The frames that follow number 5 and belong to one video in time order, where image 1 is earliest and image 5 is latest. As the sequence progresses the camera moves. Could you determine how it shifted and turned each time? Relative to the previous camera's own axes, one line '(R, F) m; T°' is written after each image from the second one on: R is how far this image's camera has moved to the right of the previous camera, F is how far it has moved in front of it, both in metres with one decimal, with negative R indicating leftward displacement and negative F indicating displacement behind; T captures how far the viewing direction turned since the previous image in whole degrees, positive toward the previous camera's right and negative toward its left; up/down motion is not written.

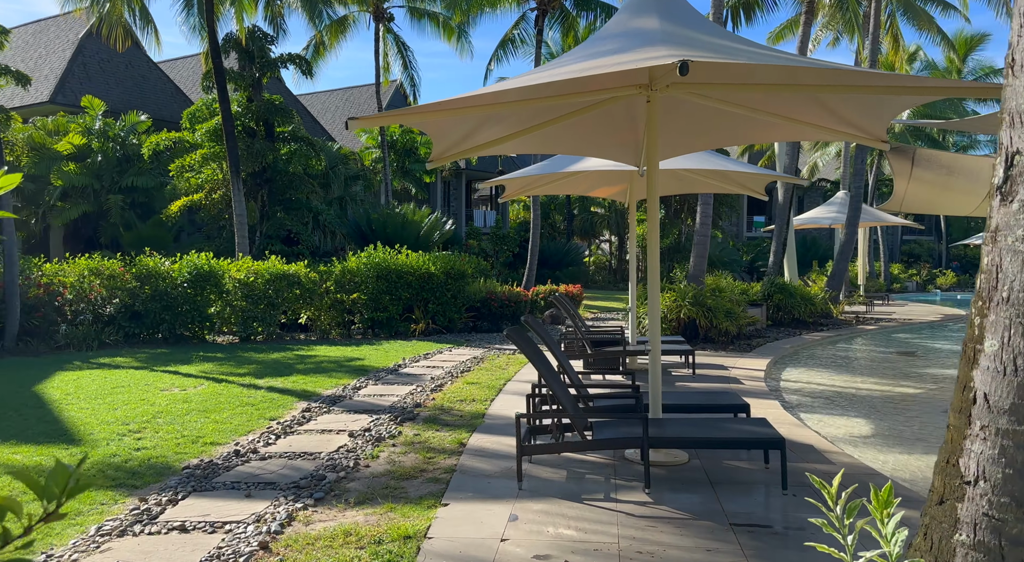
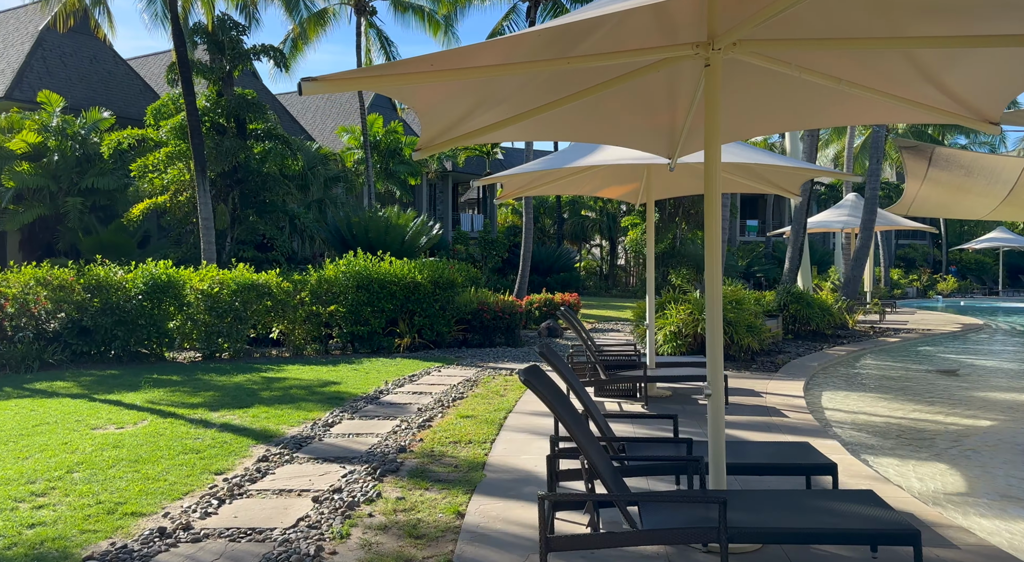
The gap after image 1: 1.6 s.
(-0.1, +1.4) m; +1°
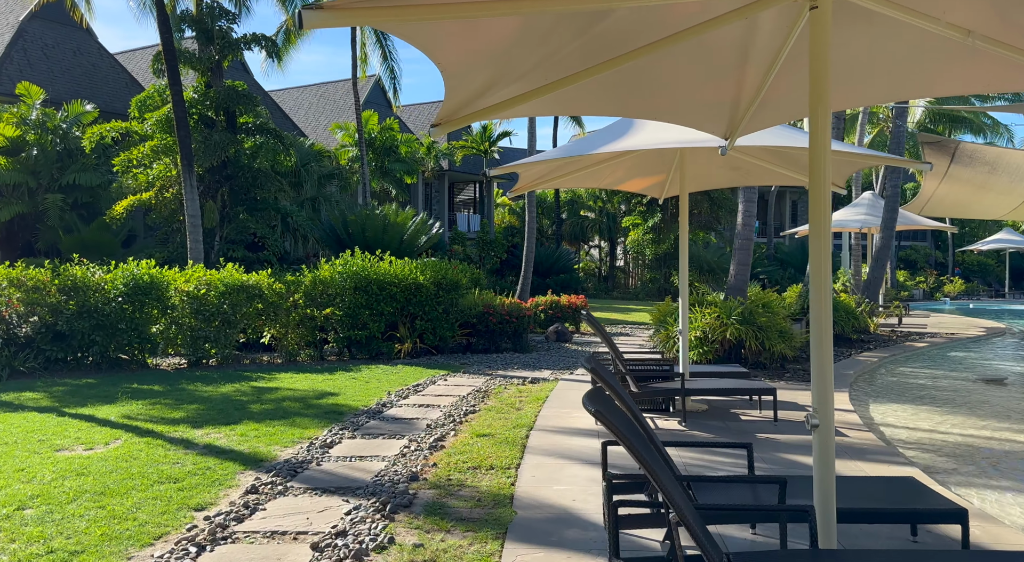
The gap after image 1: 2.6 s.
(-0.2, +0.9) m; +1°
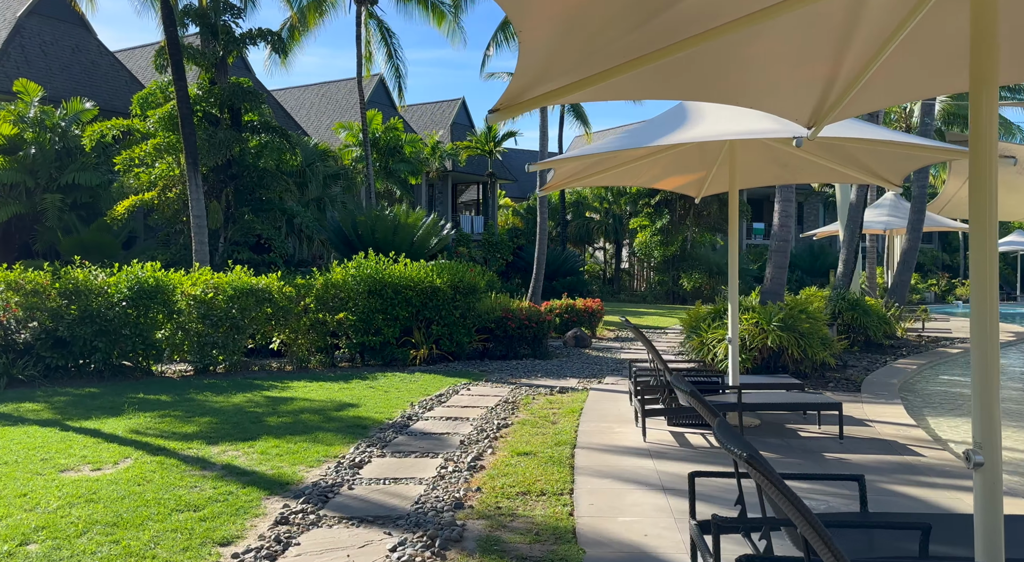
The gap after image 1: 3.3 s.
(-0.3, +0.5) m; 0°
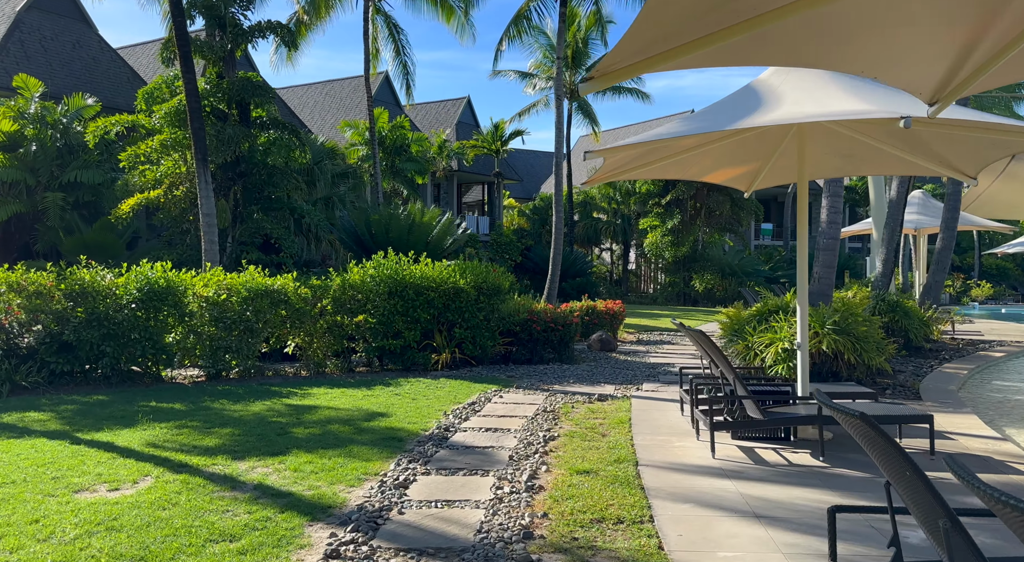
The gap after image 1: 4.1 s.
(-0.4, +0.6) m; 0°
